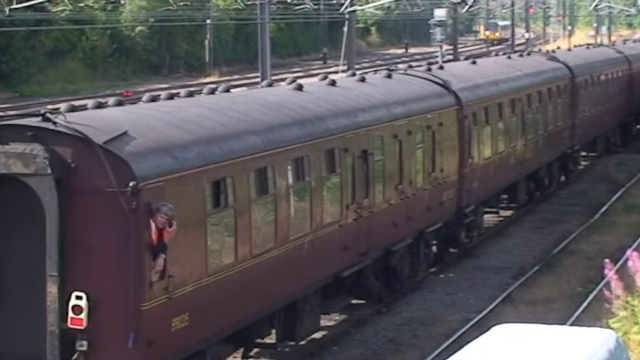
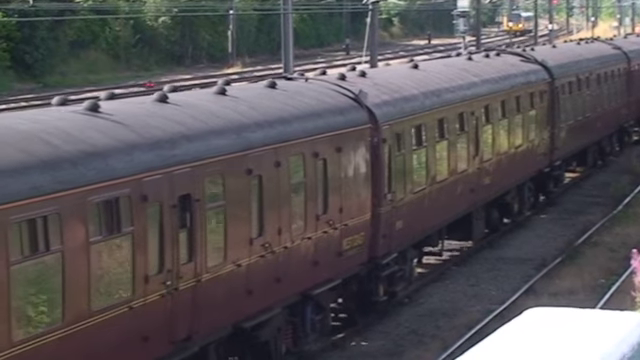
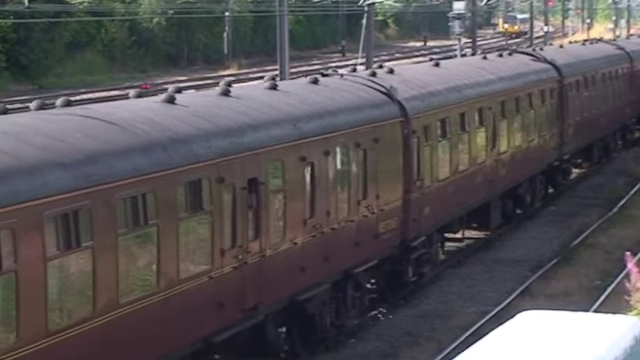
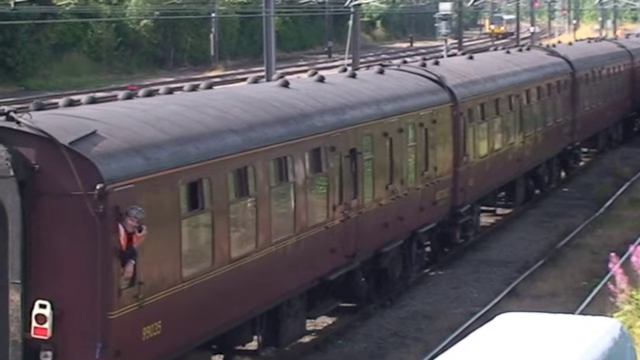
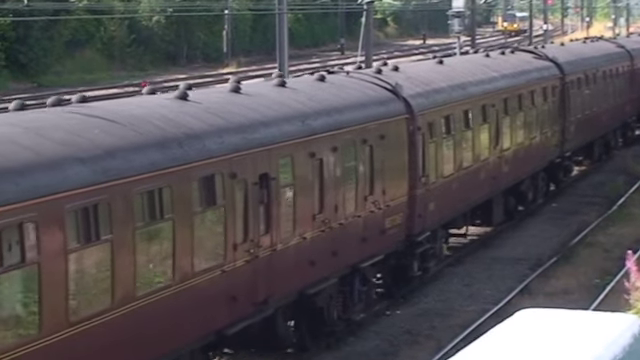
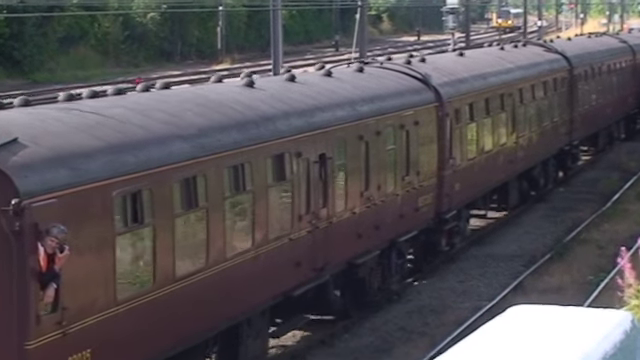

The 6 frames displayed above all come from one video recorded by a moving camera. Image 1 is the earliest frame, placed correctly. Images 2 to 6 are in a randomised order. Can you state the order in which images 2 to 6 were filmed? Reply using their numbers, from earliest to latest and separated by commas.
4, 6, 5, 3, 2
